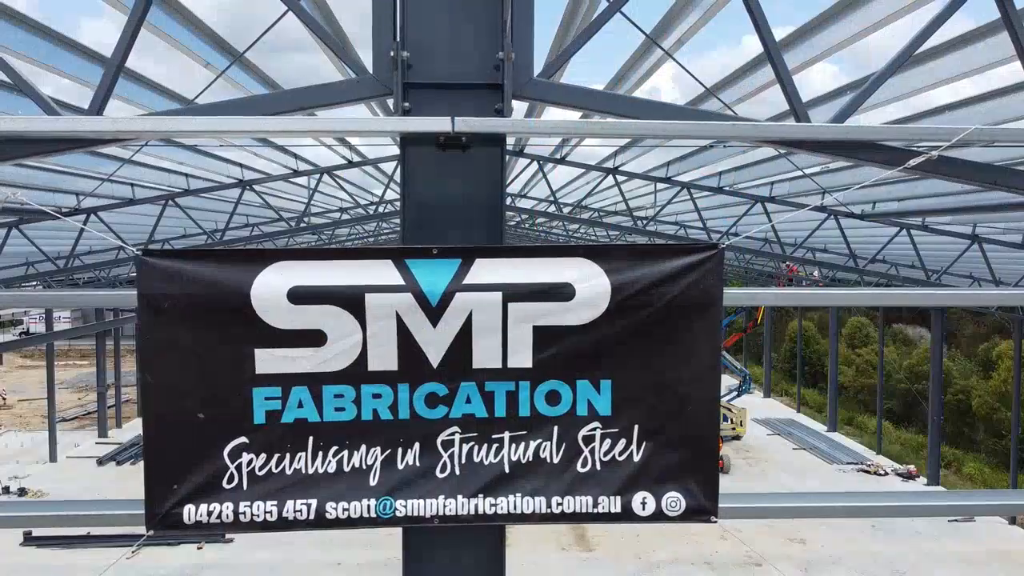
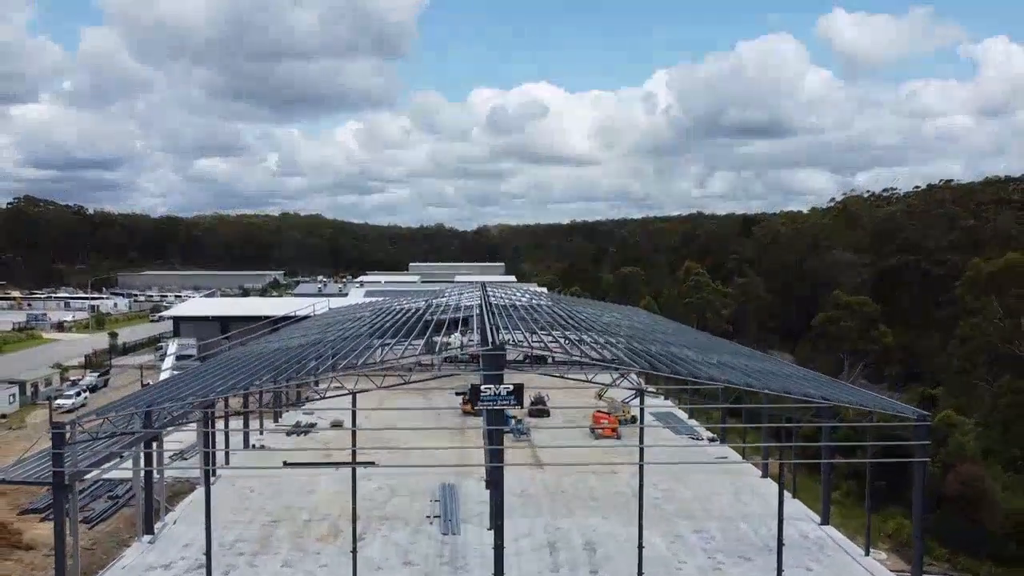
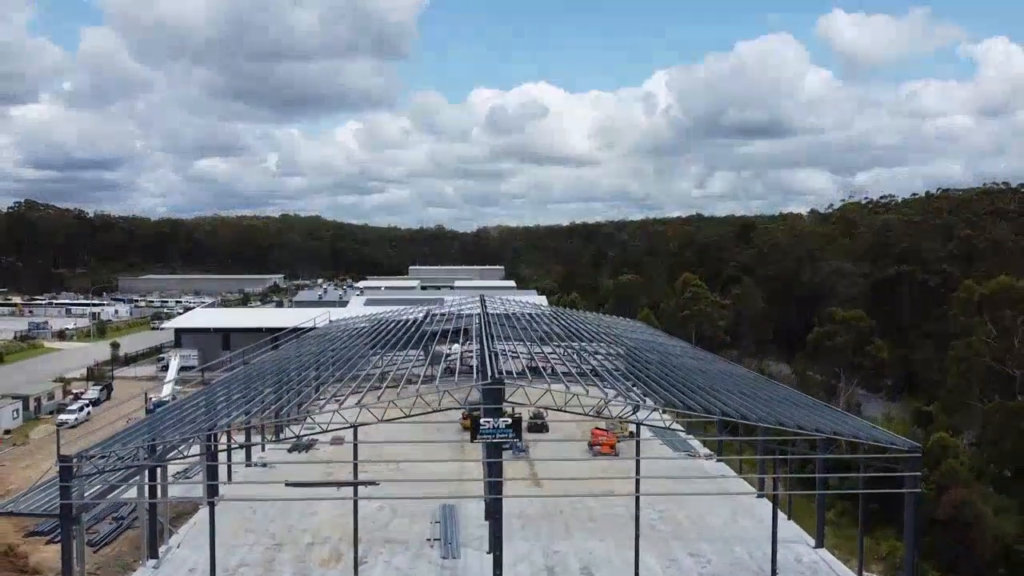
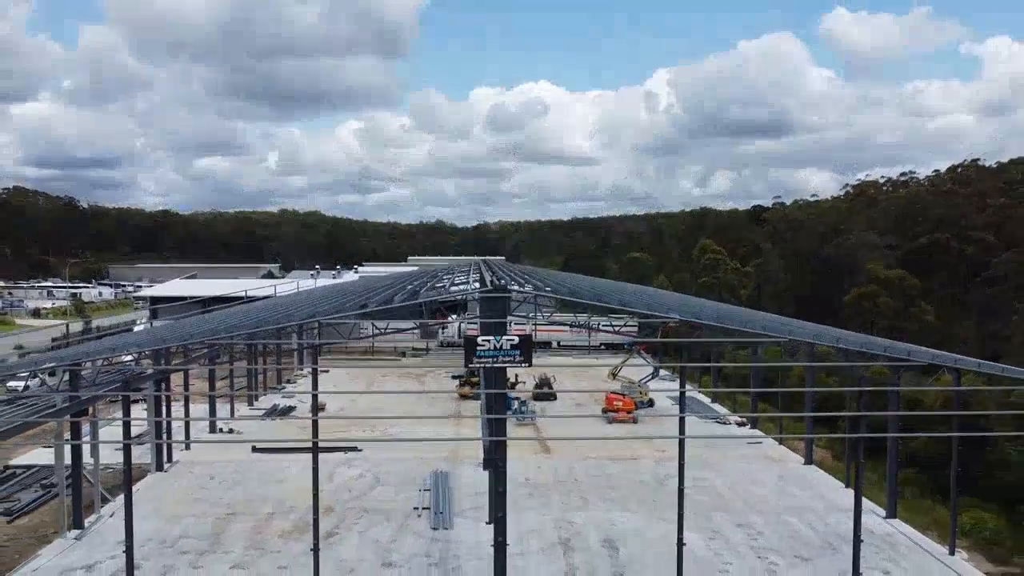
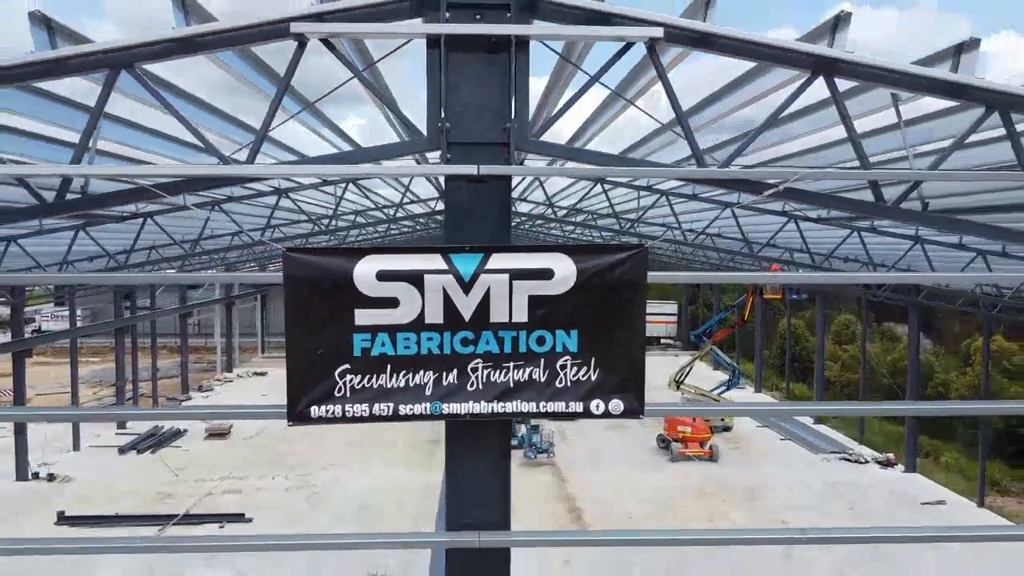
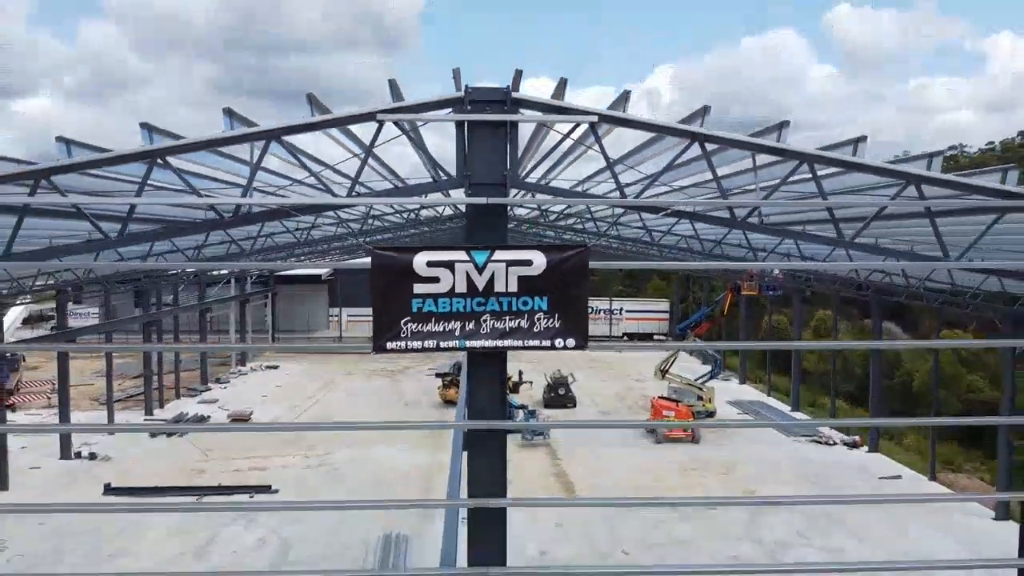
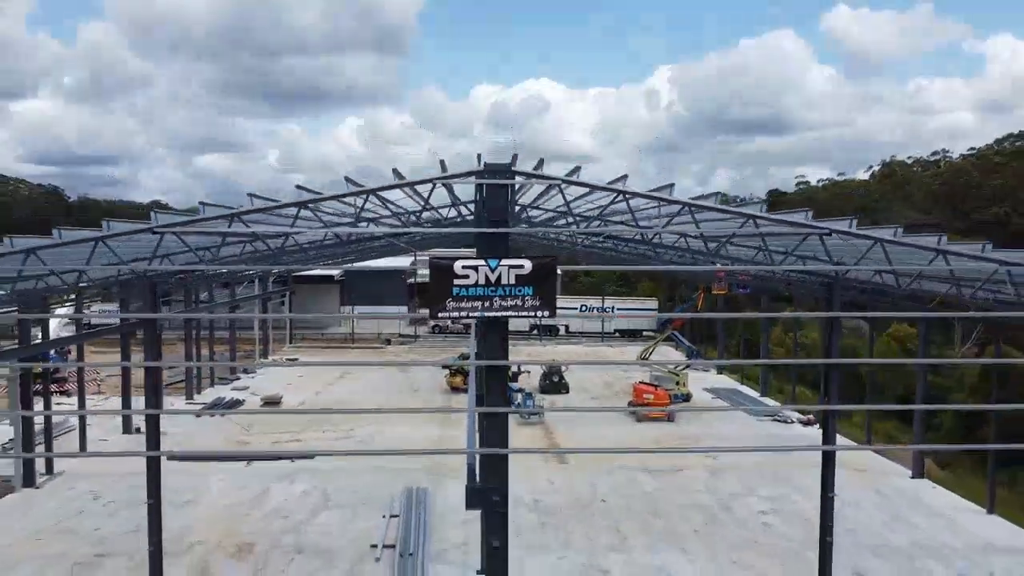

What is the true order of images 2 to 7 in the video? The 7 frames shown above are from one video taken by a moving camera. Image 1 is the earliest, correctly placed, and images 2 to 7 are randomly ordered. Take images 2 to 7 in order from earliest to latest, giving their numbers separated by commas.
5, 6, 7, 4, 2, 3
